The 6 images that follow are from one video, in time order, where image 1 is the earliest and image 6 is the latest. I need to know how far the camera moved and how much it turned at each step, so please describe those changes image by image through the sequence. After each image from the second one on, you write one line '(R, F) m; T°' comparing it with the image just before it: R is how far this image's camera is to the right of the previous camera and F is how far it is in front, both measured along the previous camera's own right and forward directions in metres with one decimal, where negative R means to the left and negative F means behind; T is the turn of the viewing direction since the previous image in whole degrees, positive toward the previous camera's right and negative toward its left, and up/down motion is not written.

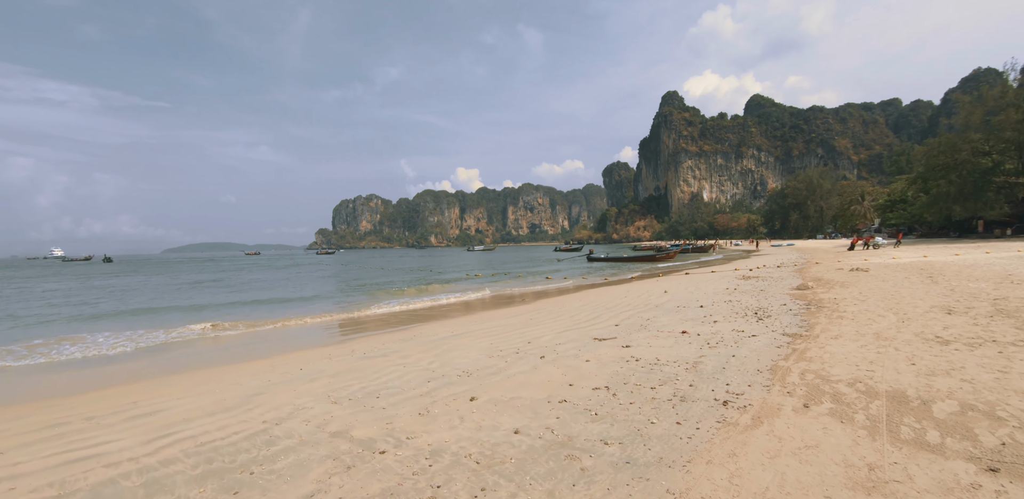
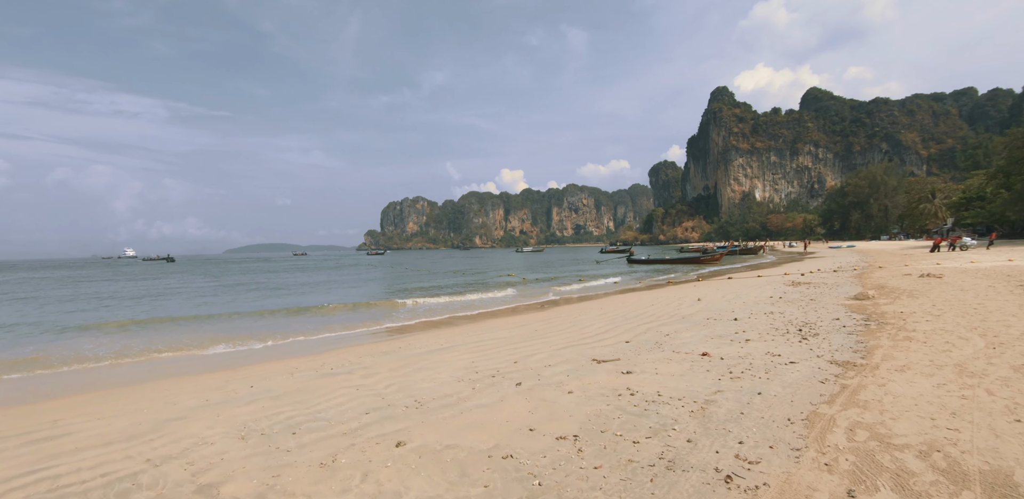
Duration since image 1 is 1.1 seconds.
(+0.8, +1.2) m; -5°
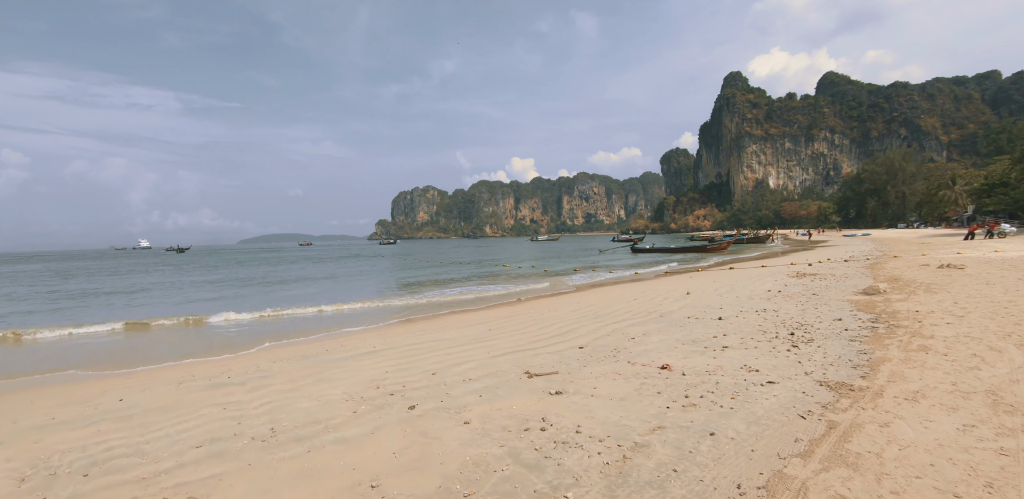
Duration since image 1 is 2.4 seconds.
(+1.1, +1.3) m; -1°
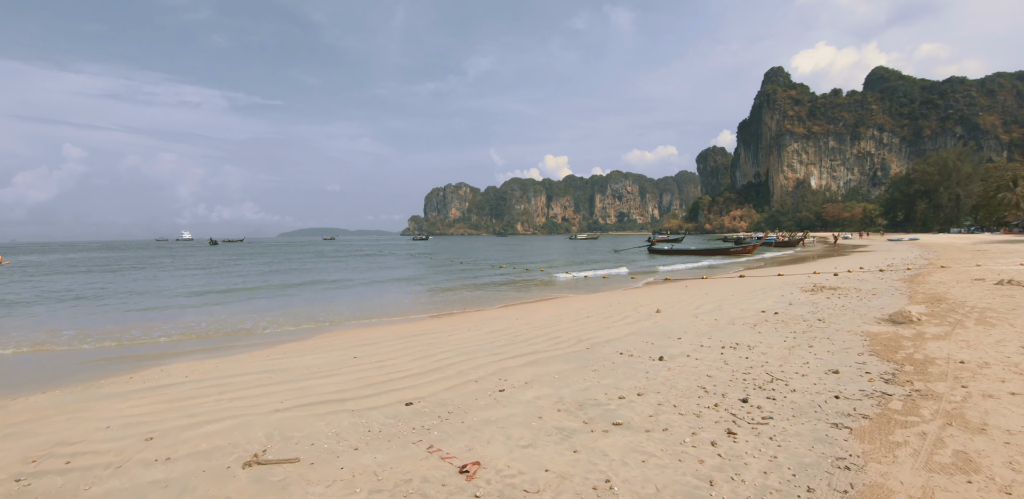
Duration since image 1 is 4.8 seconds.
(+2.2, +2.3) m; -4°
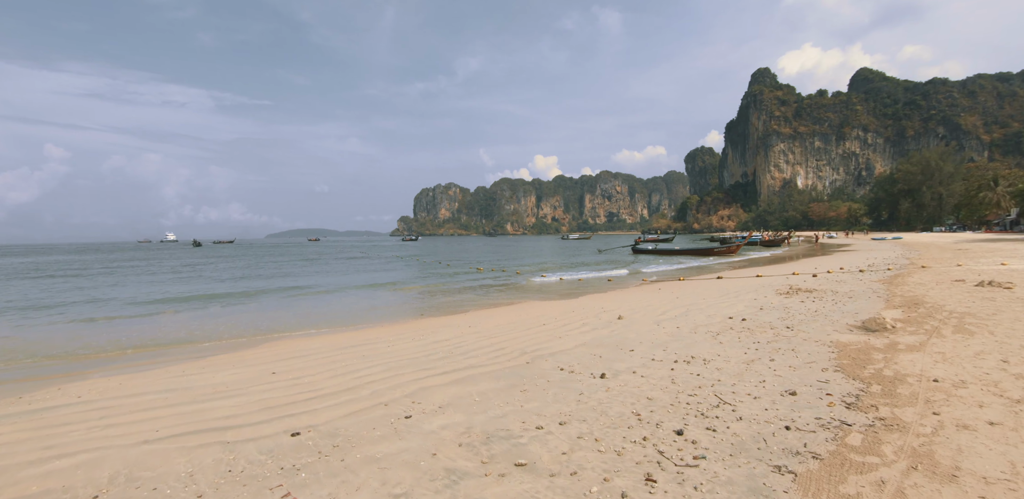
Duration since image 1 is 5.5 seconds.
(+0.7, +0.7) m; +1°
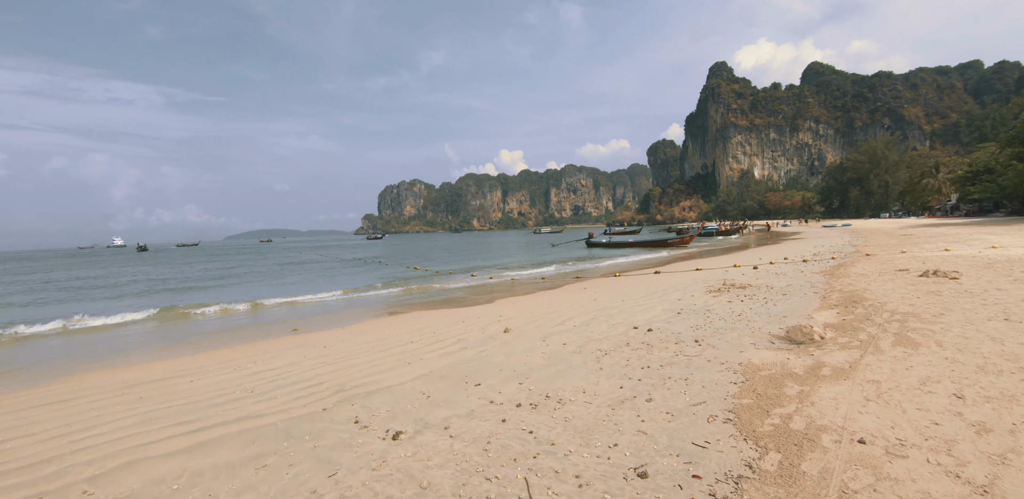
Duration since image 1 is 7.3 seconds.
(+1.7, +1.6) m; +4°
